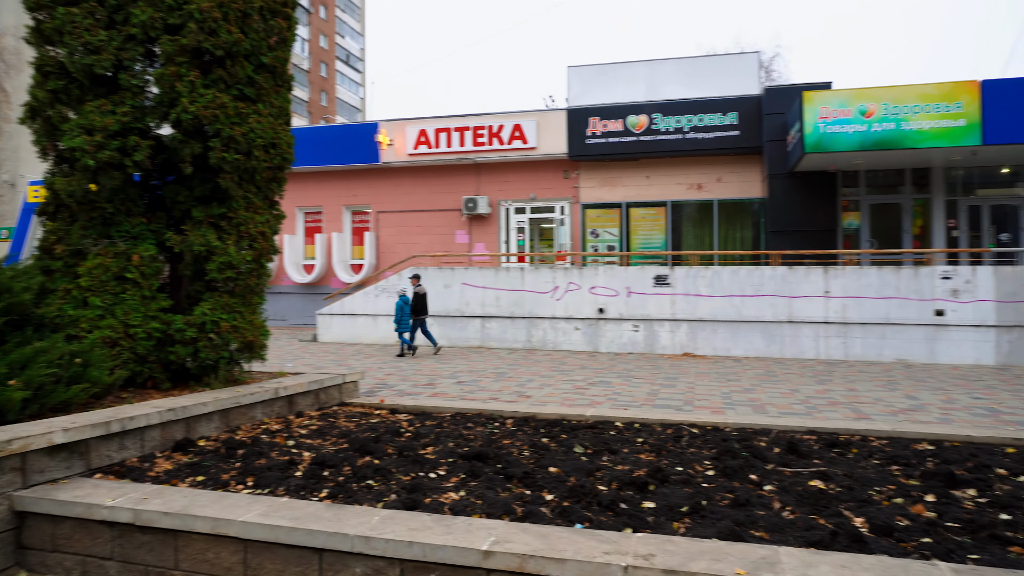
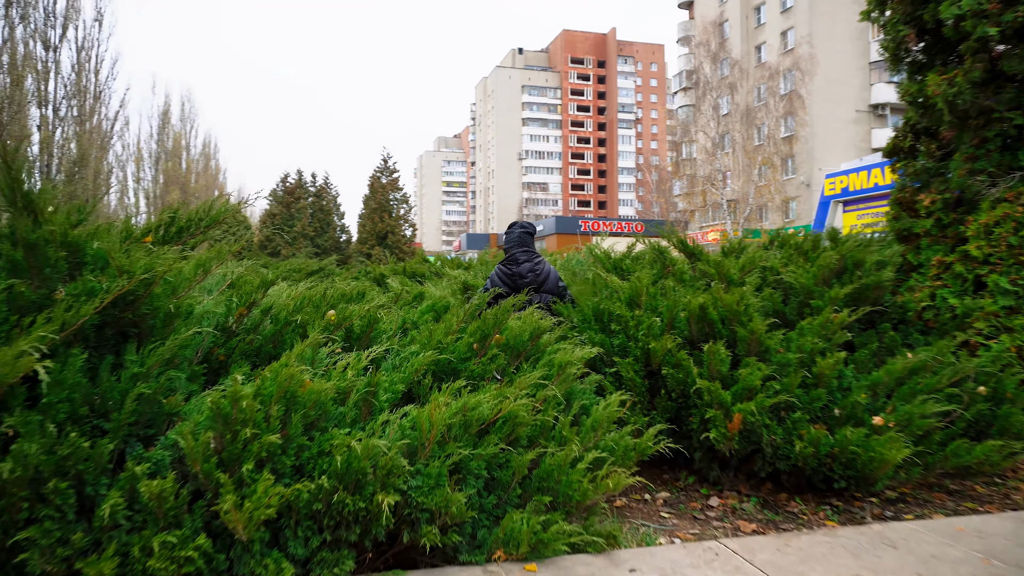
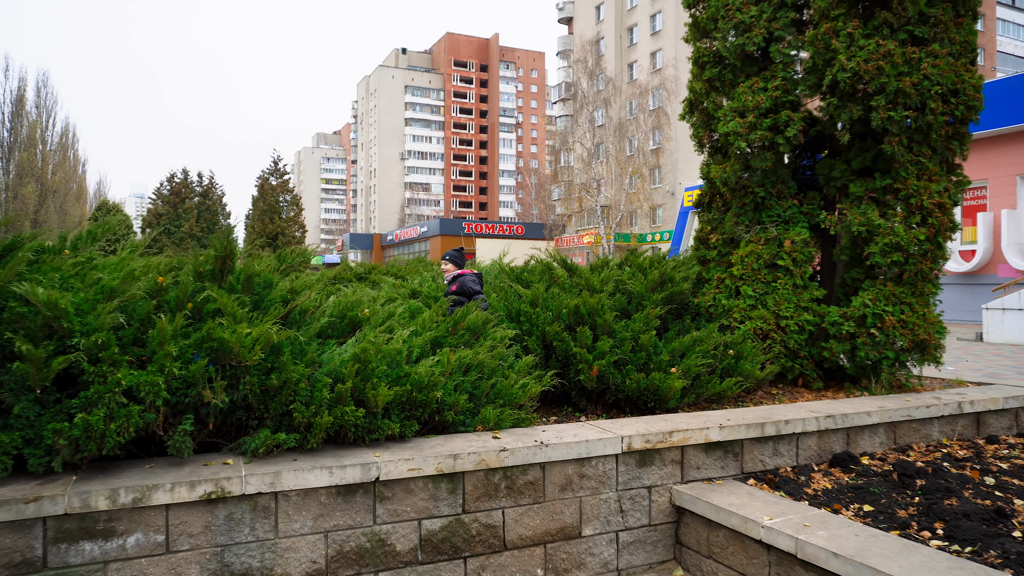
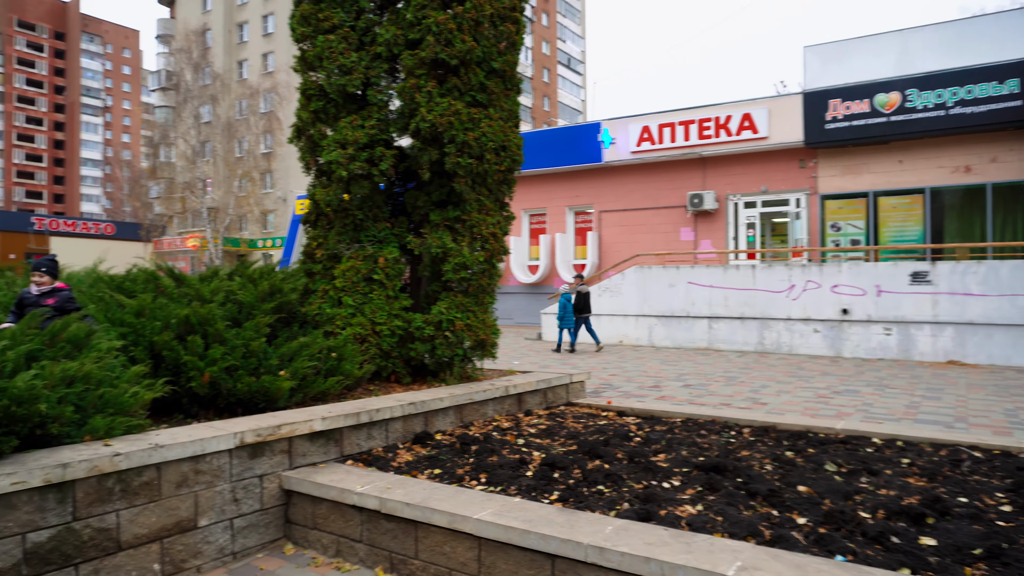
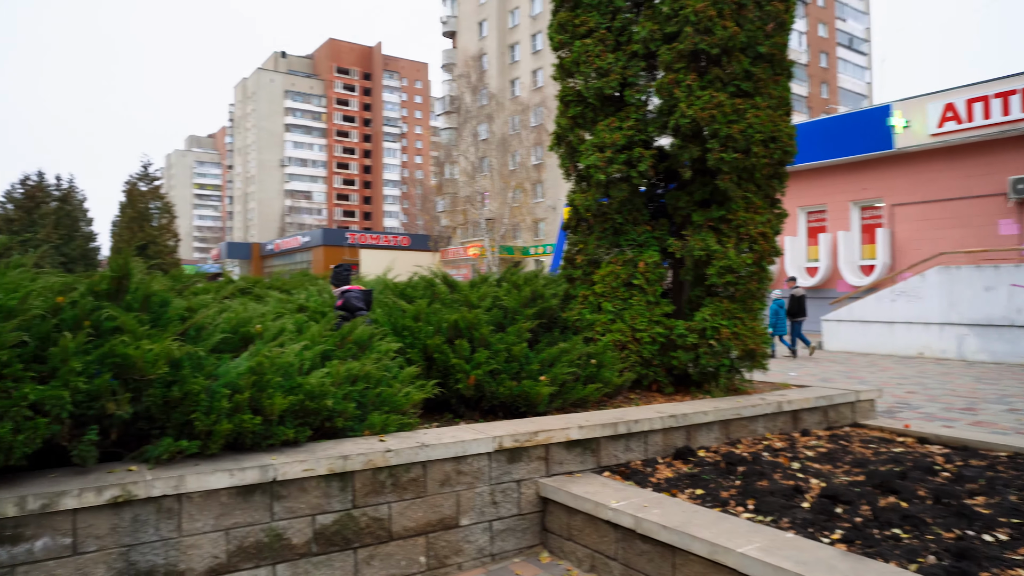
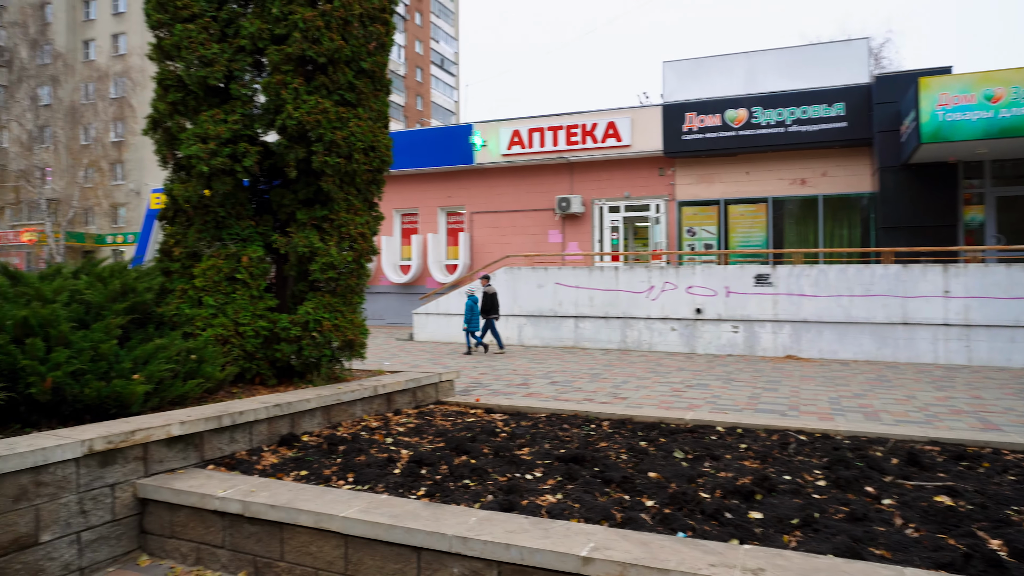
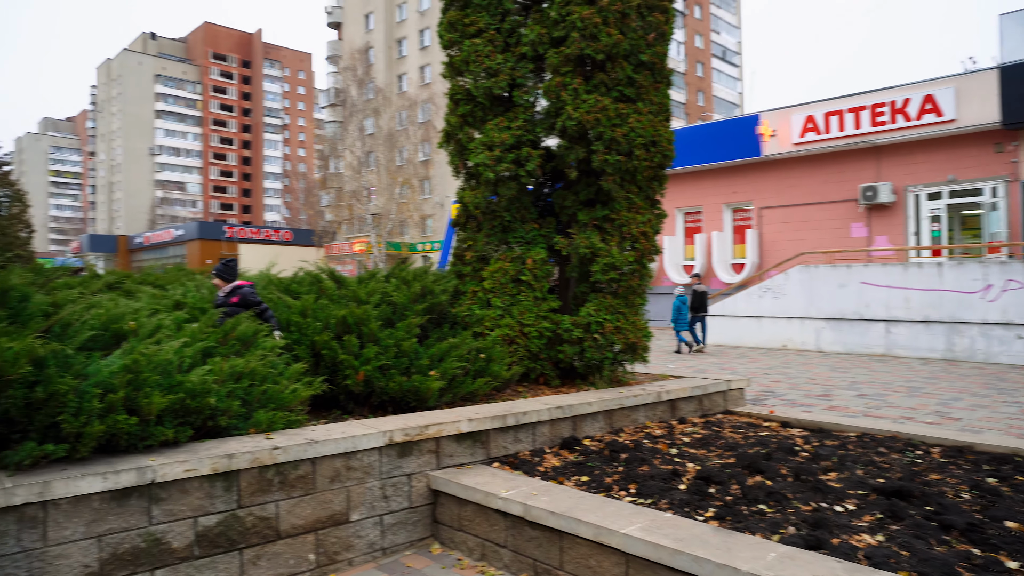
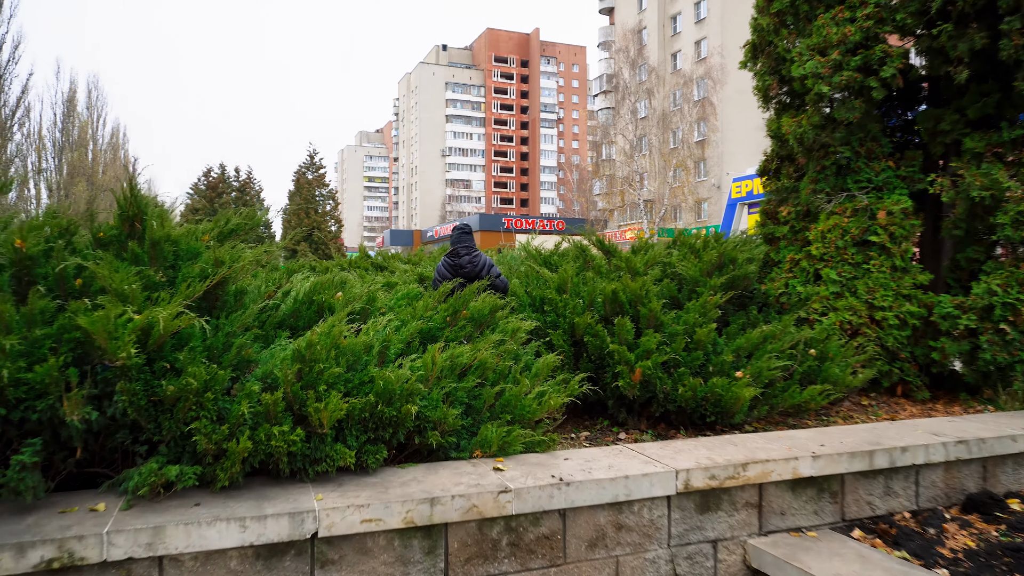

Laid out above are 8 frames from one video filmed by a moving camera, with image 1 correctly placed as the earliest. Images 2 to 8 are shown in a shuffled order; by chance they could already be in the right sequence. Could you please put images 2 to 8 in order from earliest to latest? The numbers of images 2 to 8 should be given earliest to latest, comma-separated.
6, 4, 7, 5, 3, 8, 2
